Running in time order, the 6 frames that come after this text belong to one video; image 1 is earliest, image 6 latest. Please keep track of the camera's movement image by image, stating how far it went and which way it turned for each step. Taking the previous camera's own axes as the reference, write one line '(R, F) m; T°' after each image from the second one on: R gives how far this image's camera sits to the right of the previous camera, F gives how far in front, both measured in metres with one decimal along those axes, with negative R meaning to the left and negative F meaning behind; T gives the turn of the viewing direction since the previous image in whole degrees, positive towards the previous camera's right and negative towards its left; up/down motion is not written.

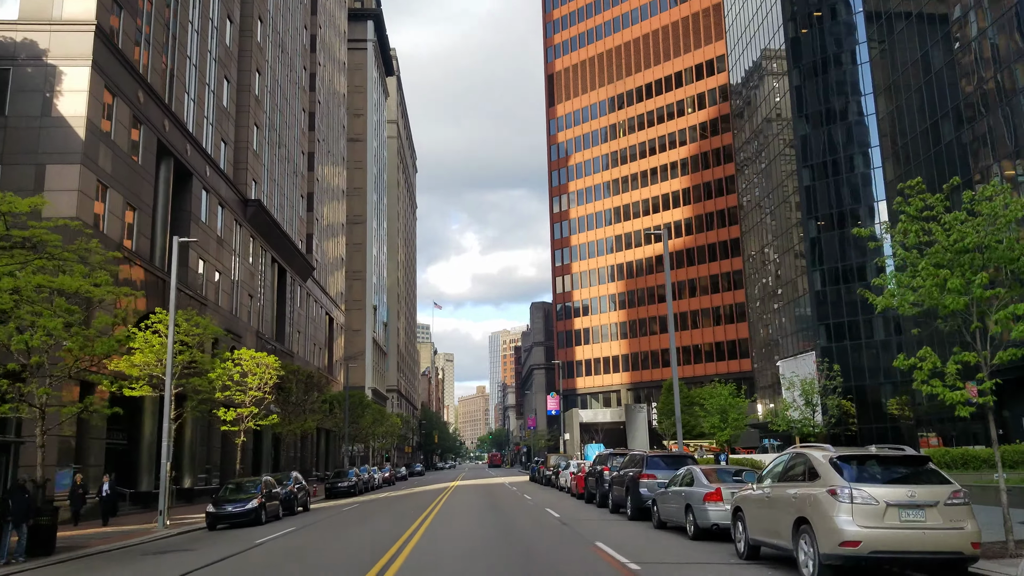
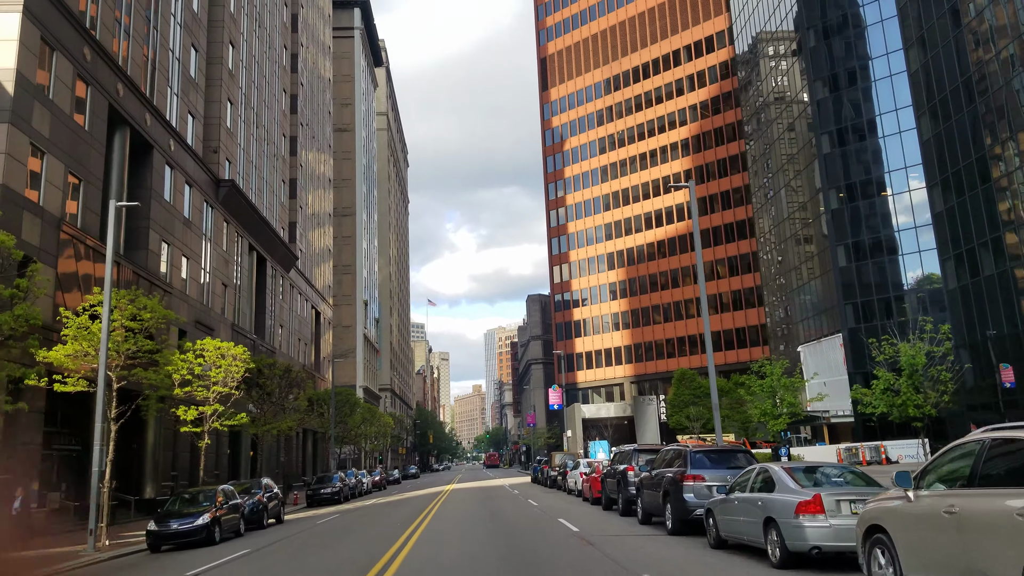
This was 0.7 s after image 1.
(-0.2, +4.0) m; 0°
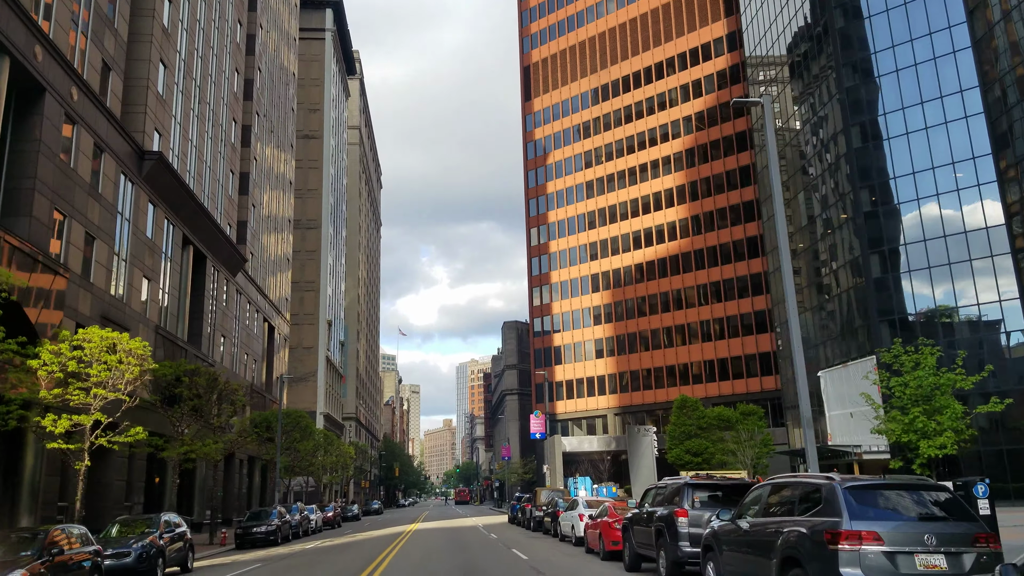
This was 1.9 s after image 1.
(-0.3, +6.9) m; +2°
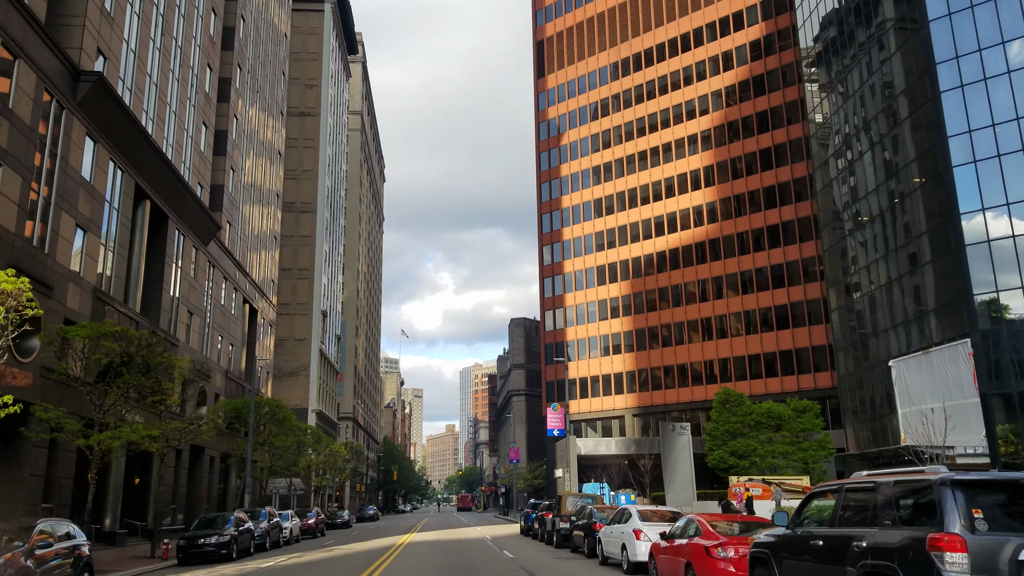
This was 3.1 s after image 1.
(-0.5, +7.0) m; 0°
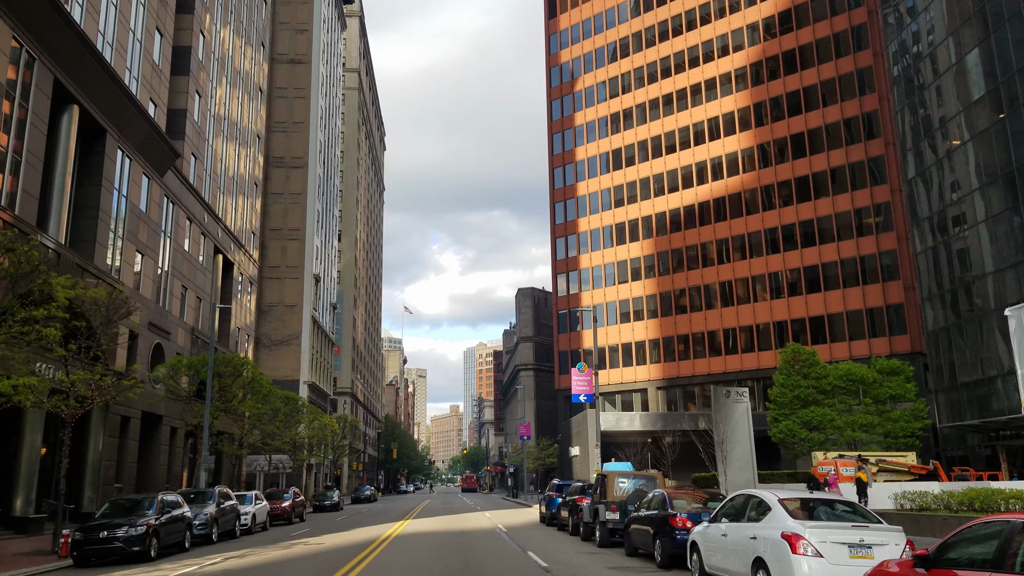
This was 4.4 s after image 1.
(-0.5, +7.5) m; 0°
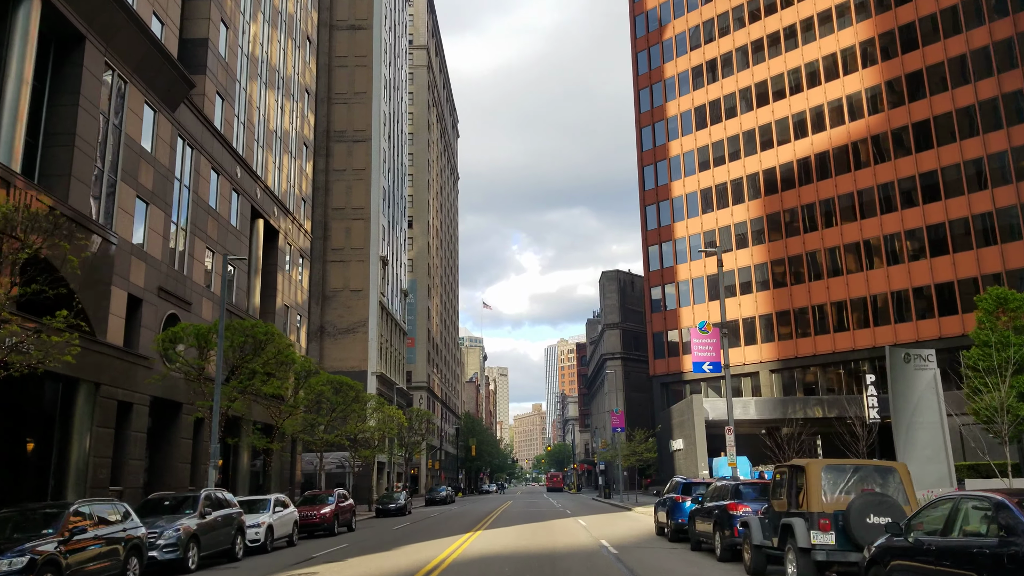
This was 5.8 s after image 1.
(-0.5, +8.1) m; -6°
